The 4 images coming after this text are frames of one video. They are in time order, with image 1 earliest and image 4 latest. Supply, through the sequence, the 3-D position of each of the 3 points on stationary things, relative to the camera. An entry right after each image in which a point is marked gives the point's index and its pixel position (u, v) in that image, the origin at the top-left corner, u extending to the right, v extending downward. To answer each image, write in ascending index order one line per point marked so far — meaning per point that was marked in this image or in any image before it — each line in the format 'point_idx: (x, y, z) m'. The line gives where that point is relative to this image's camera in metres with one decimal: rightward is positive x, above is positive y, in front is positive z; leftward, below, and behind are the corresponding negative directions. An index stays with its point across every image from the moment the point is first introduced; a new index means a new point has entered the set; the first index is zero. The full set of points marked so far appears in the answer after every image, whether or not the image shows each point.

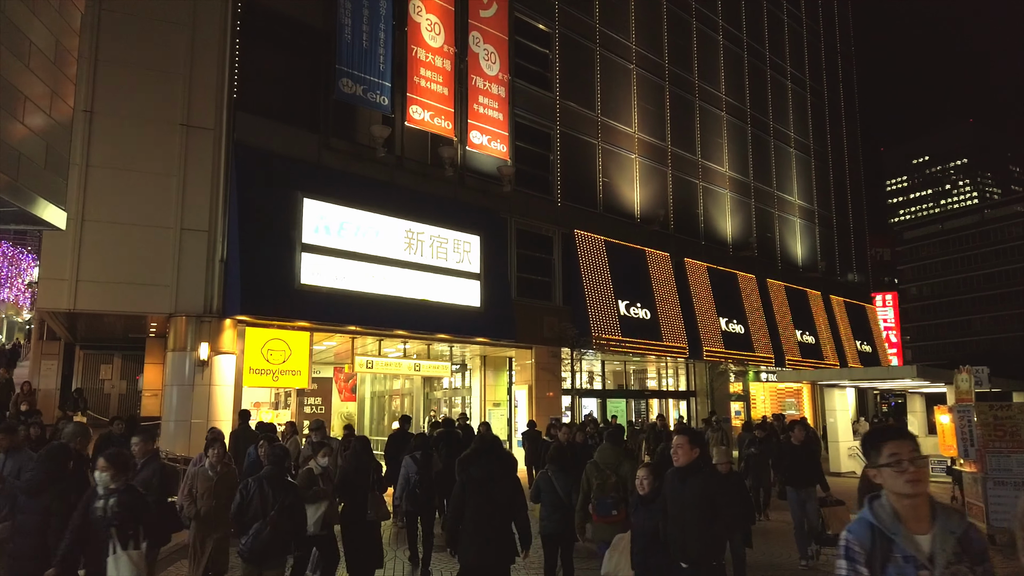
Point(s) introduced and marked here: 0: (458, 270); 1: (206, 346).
0: (-1.4, +0.5, +19.1) m
1: (-6.2, -1.2, +15.1) m
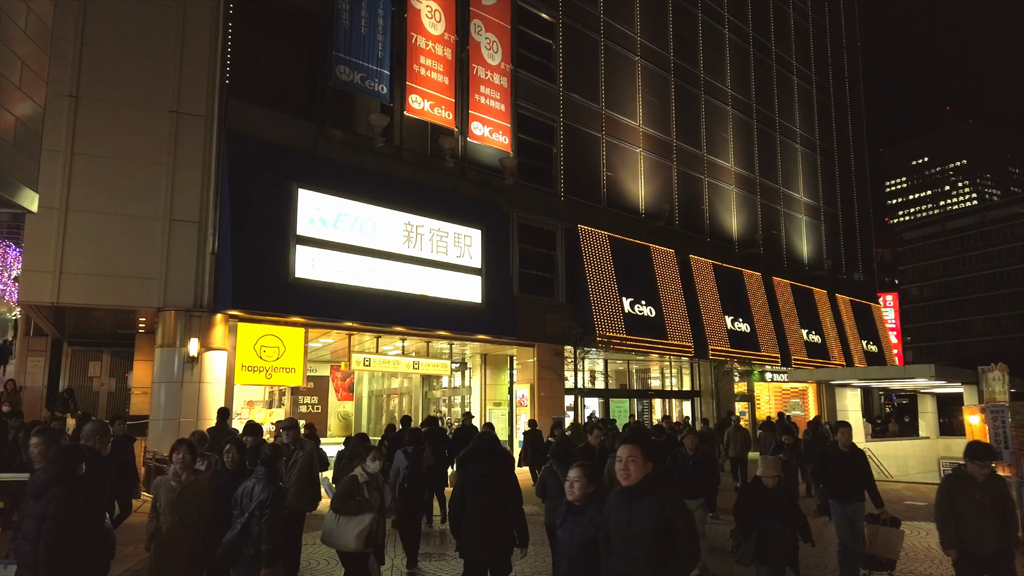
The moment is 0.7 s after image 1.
0: (-1.3, +0.6, +18.5) m
1: (-6.1, -1.1, +14.4) m
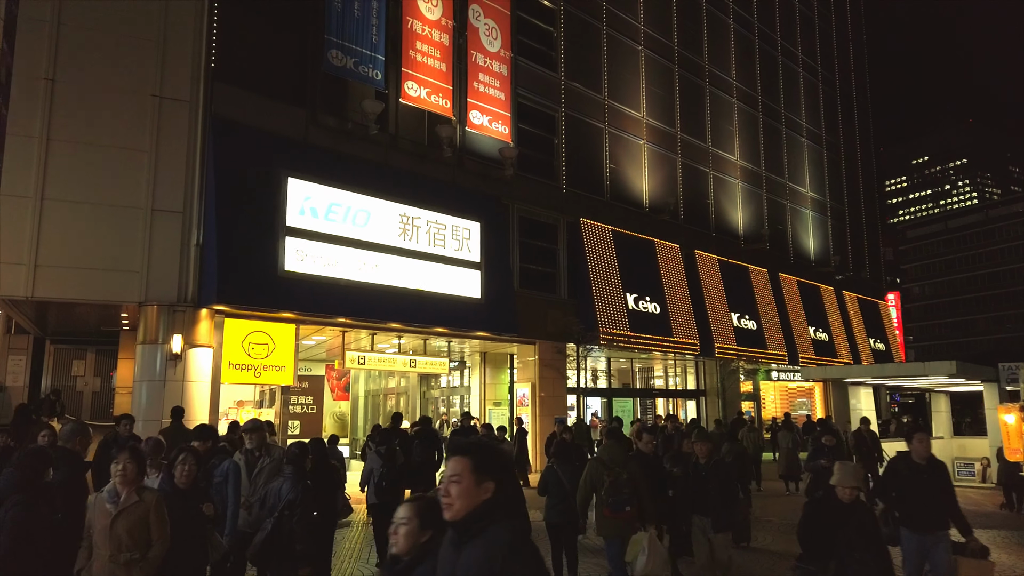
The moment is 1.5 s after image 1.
0: (-1.3, +0.7, +17.8) m
1: (-6.1, -0.9, +13.7) m
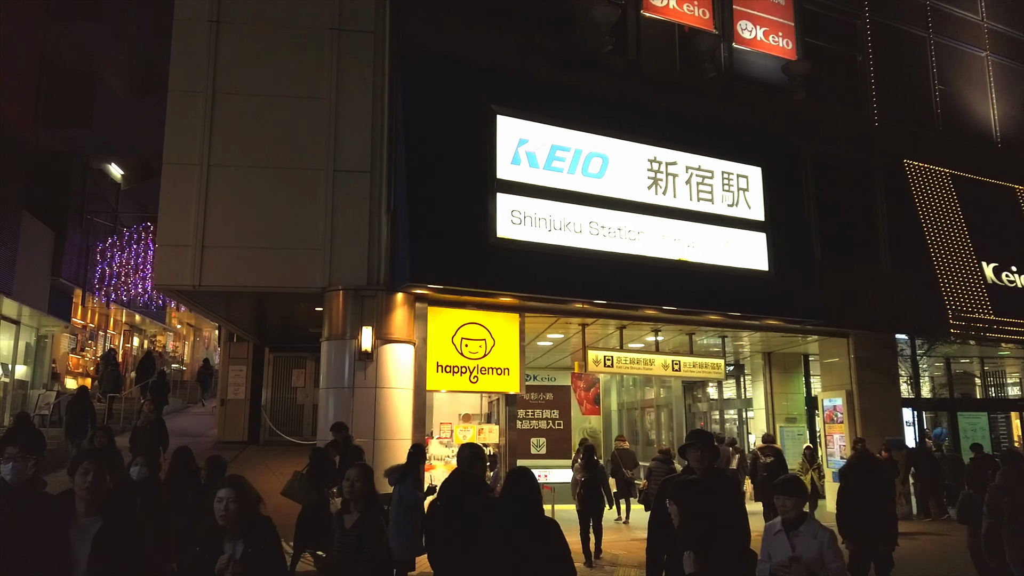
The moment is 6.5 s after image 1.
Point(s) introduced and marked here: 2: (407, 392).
0: (+3.8, +1.2, +12.9) m
1: (-2.0, -0.6, +10.5) m
2: (-1.5, -1.5, +10.7) m
